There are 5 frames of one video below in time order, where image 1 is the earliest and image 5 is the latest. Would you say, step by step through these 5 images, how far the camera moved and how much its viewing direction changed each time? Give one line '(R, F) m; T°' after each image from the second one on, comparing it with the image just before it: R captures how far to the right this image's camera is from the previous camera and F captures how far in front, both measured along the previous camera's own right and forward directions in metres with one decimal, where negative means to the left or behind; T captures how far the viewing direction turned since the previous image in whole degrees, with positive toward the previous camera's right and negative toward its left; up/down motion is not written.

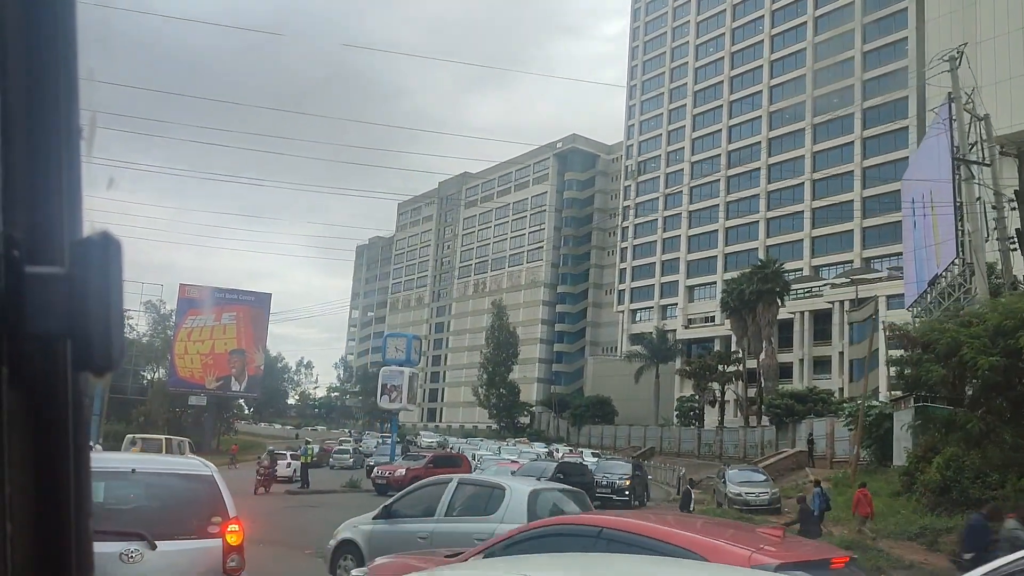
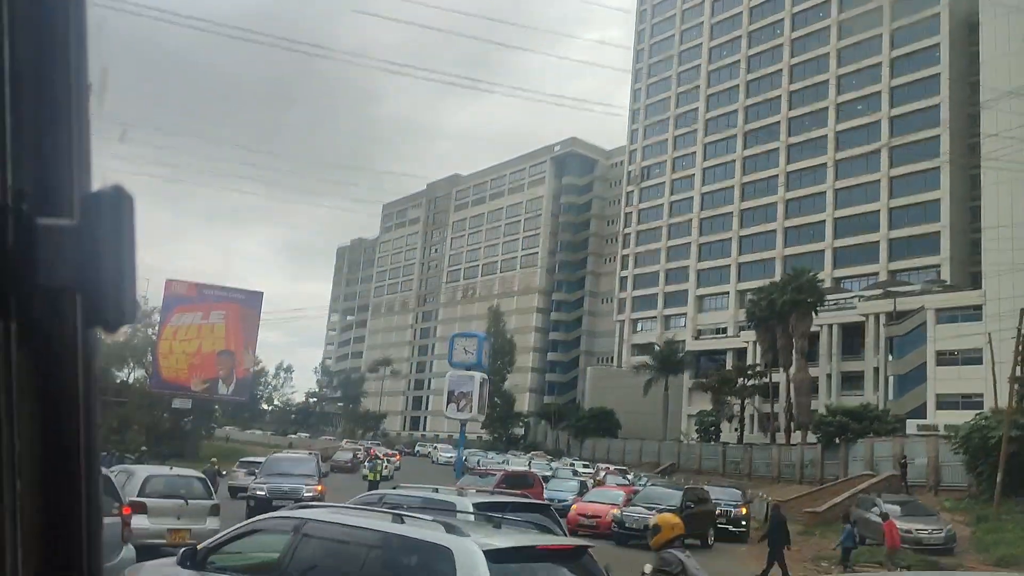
(-3.7, +3.8) m; +2°
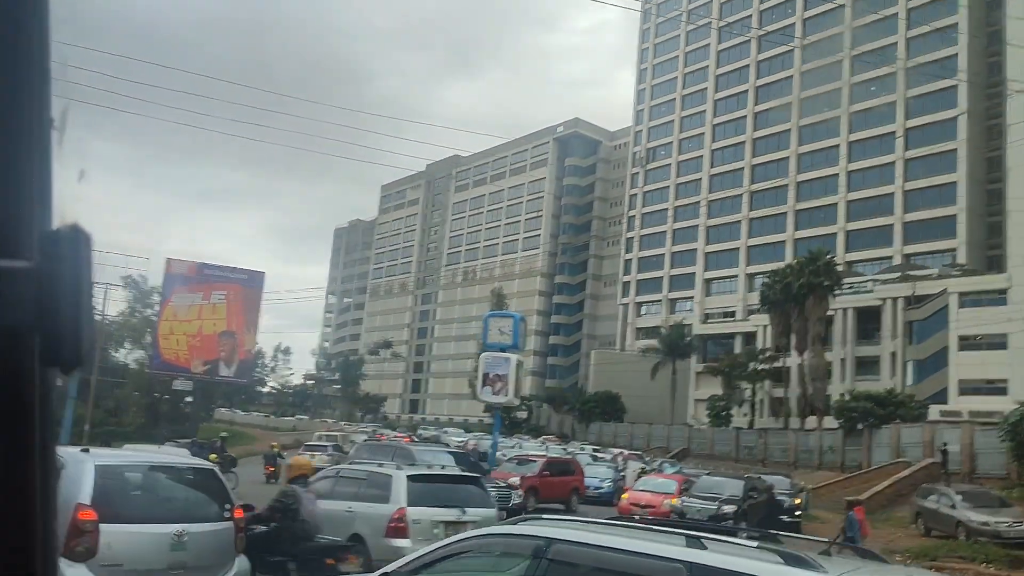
(-1.3, +1.3) m; +1°
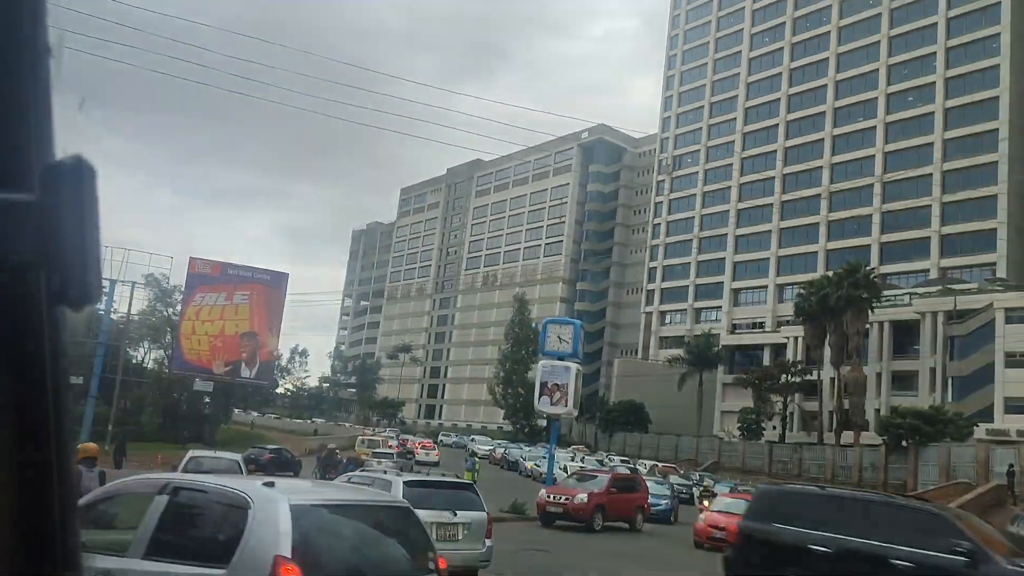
(-1.4, +1.1) m; -1°
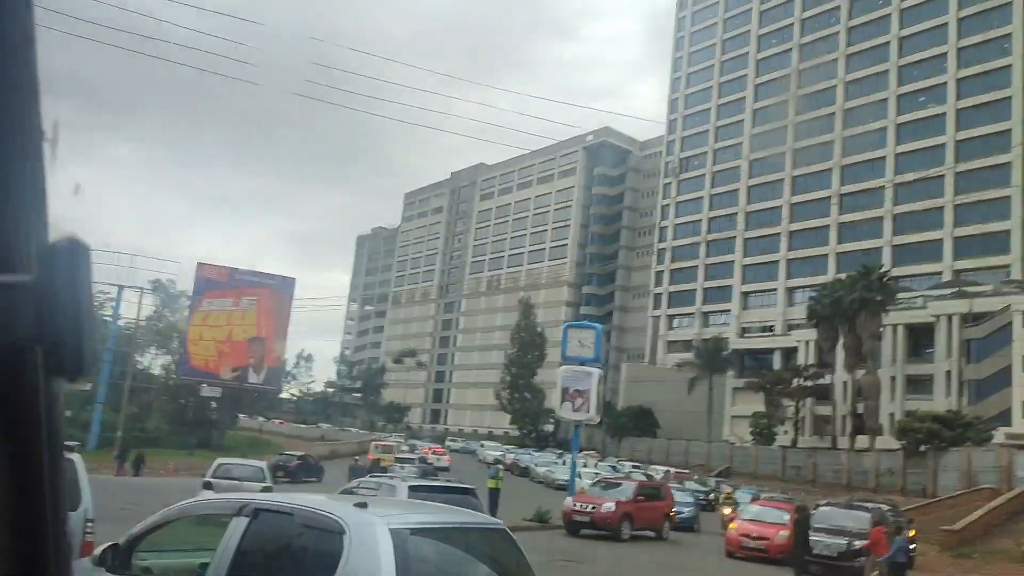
(-0.5, +0.5) m; 0°
